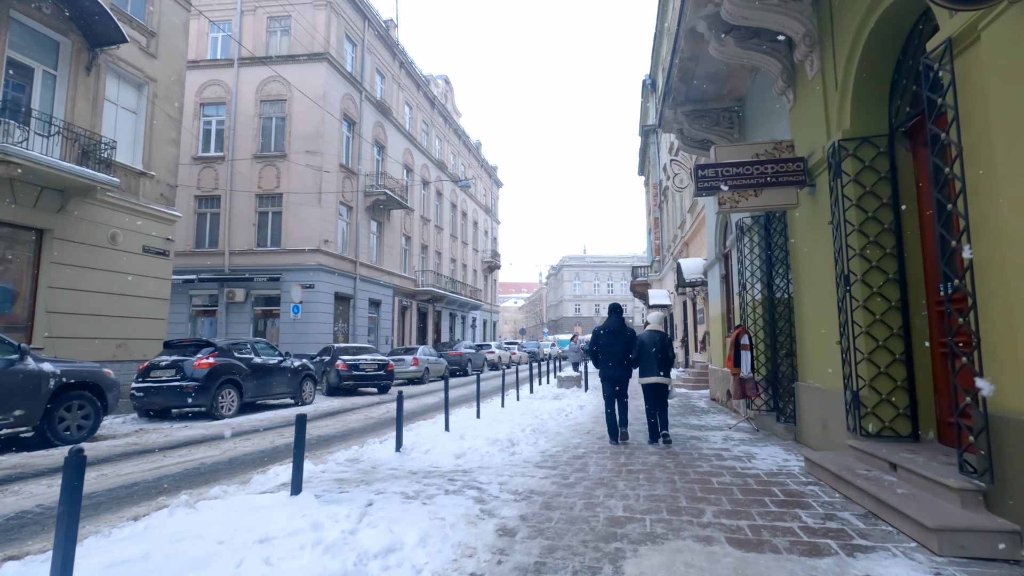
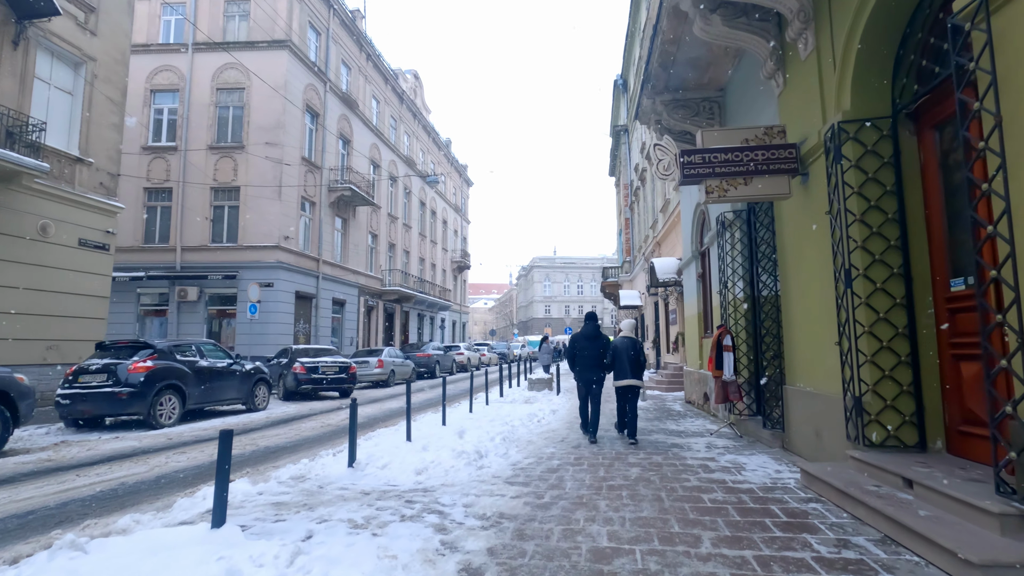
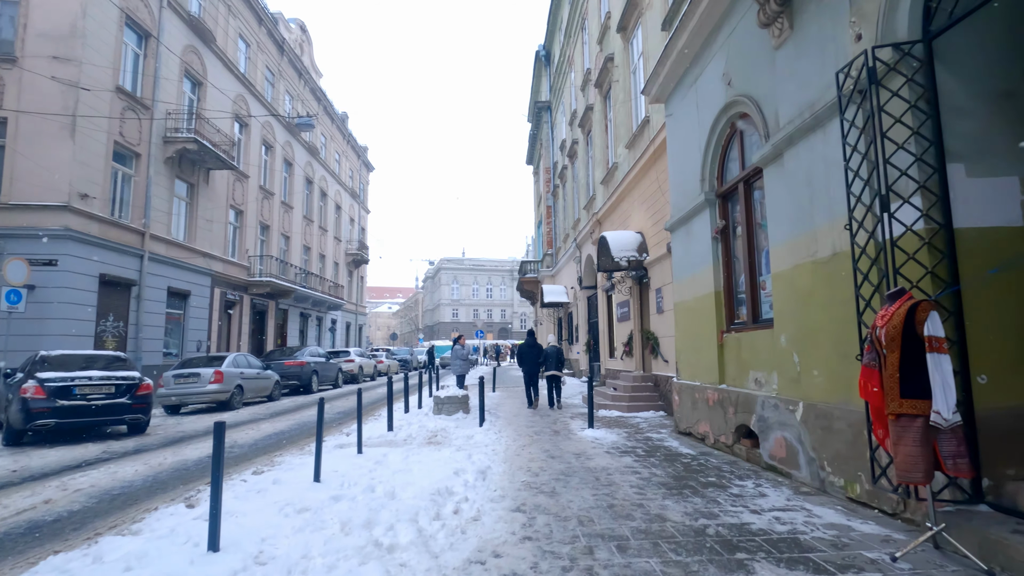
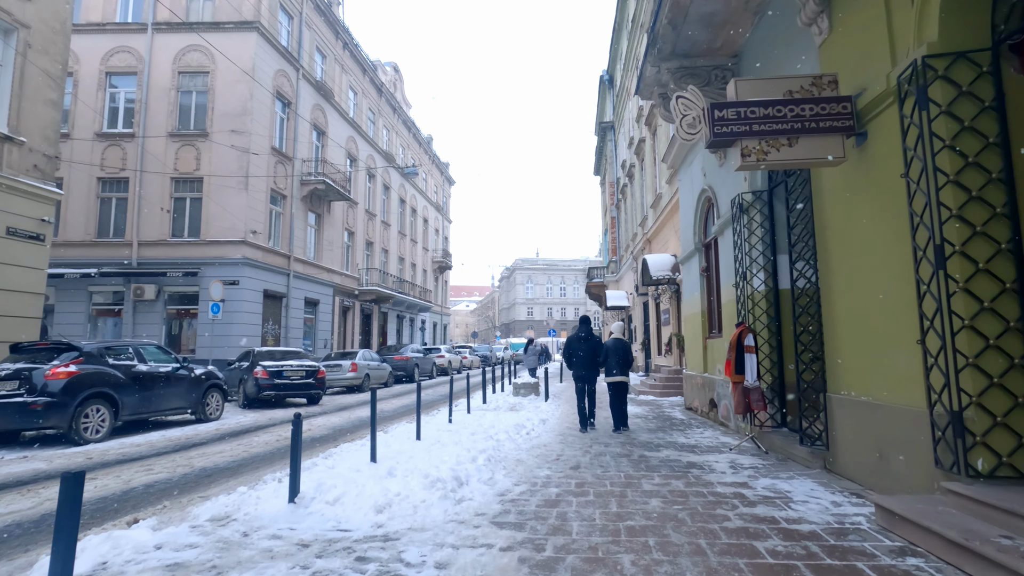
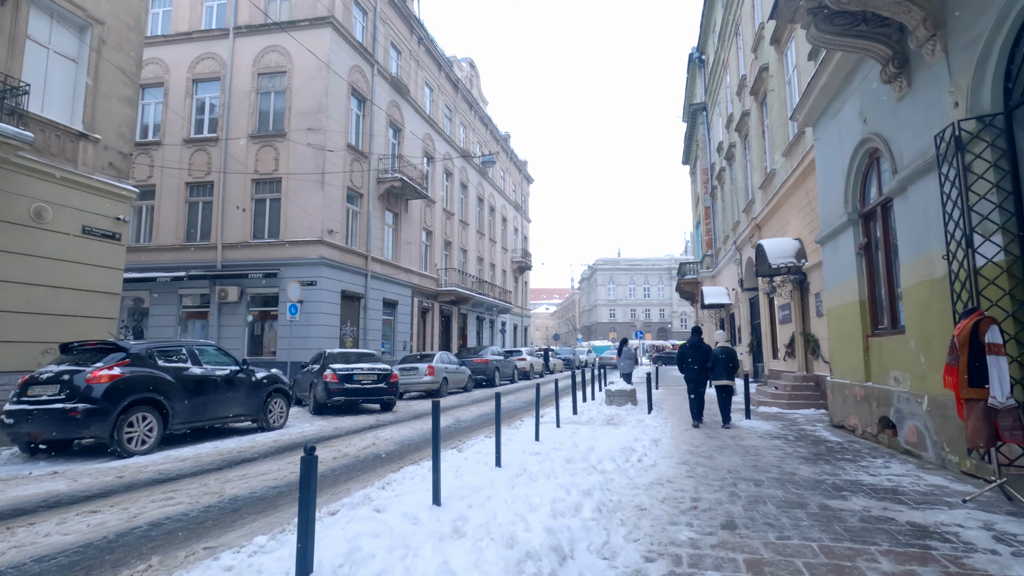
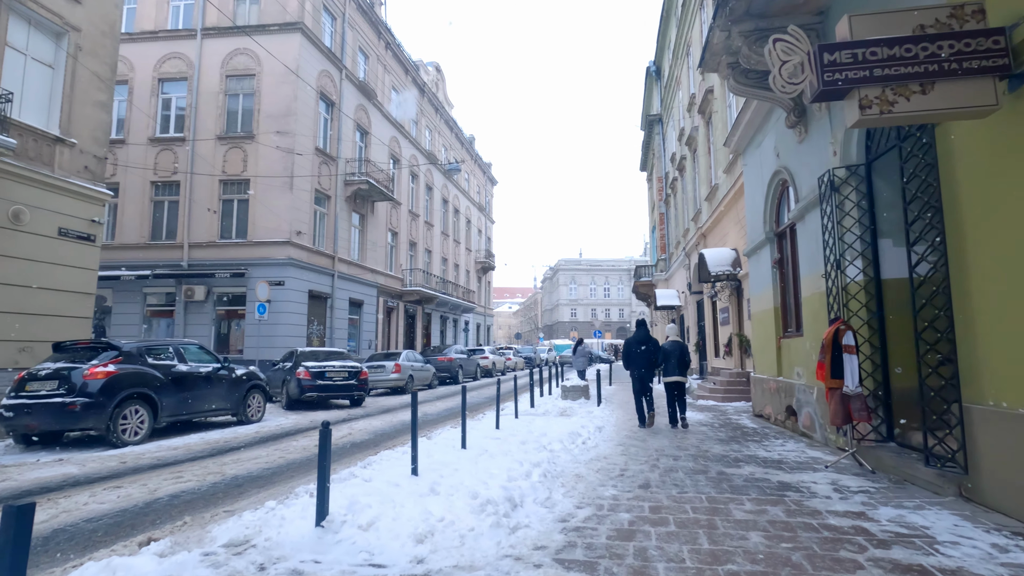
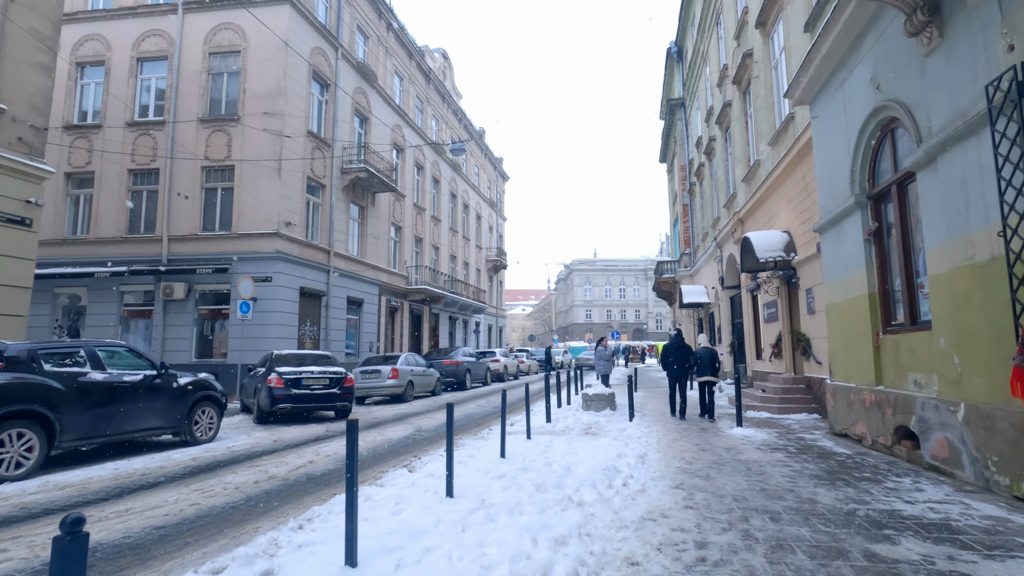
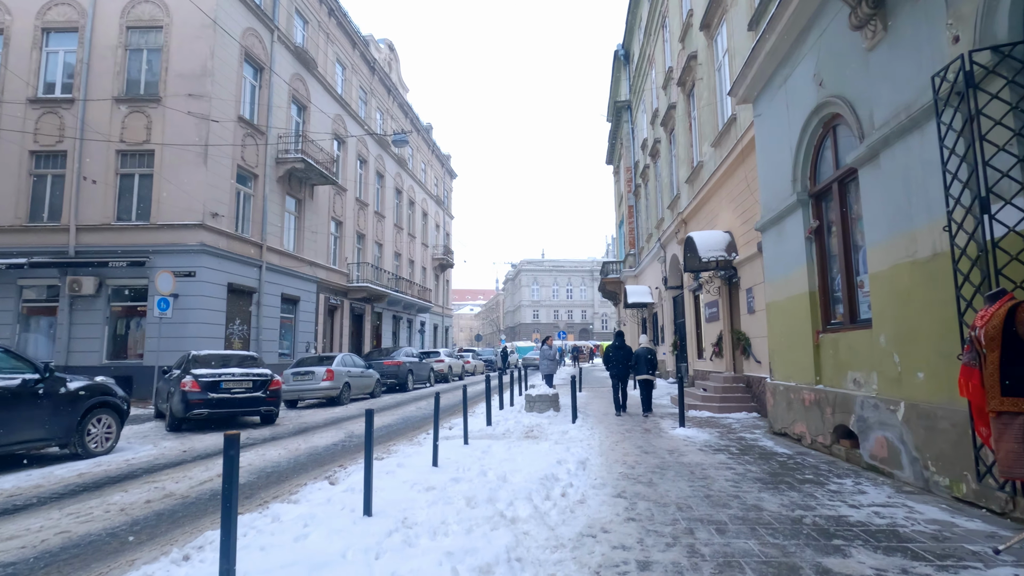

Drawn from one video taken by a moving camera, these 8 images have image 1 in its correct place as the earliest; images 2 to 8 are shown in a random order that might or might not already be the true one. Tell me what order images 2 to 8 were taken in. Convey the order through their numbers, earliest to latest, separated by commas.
2, 4, 6, 5, 7, 8, 3
